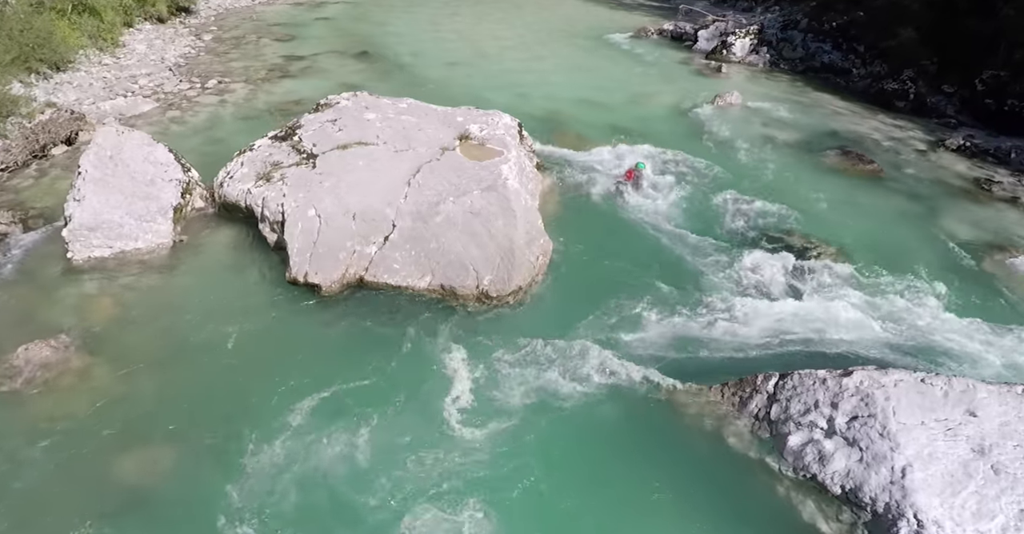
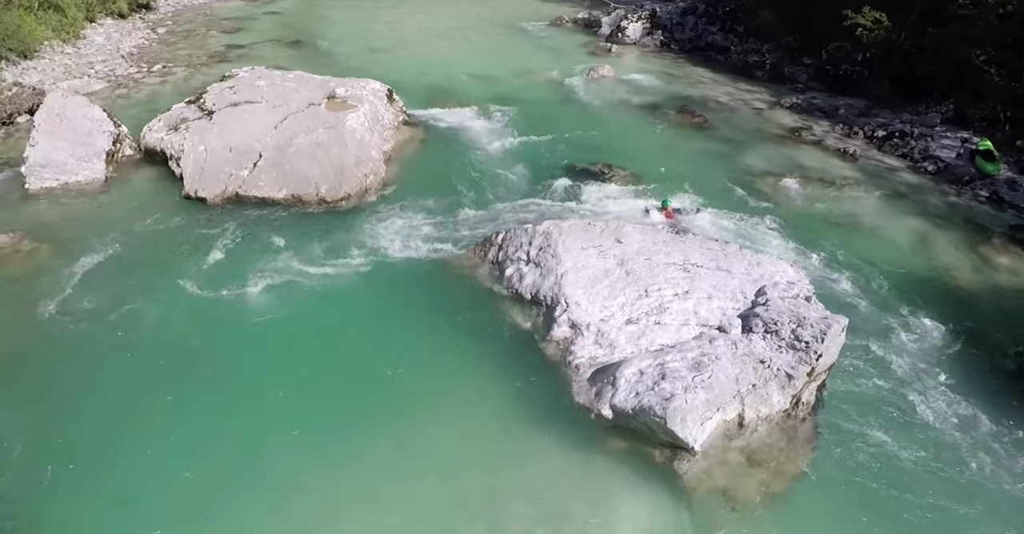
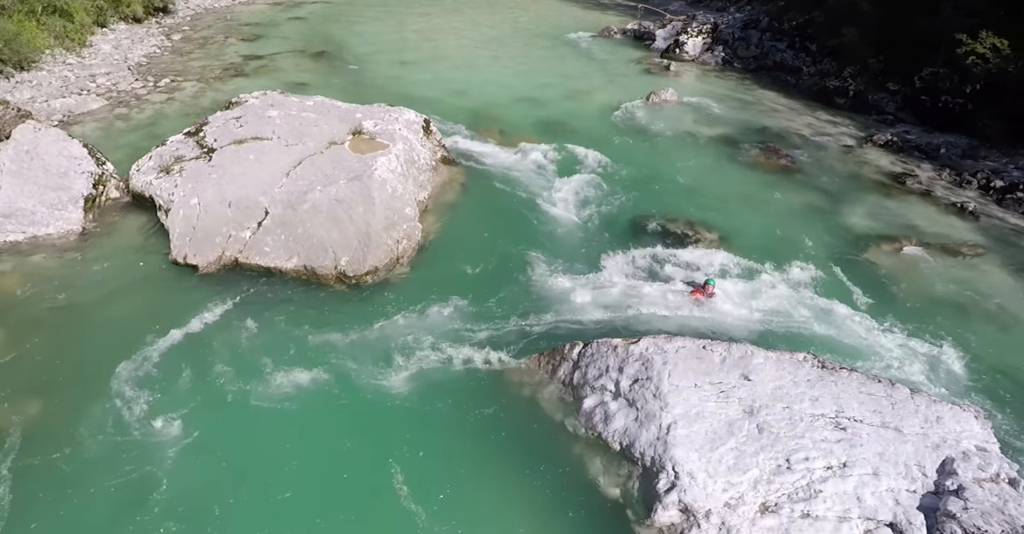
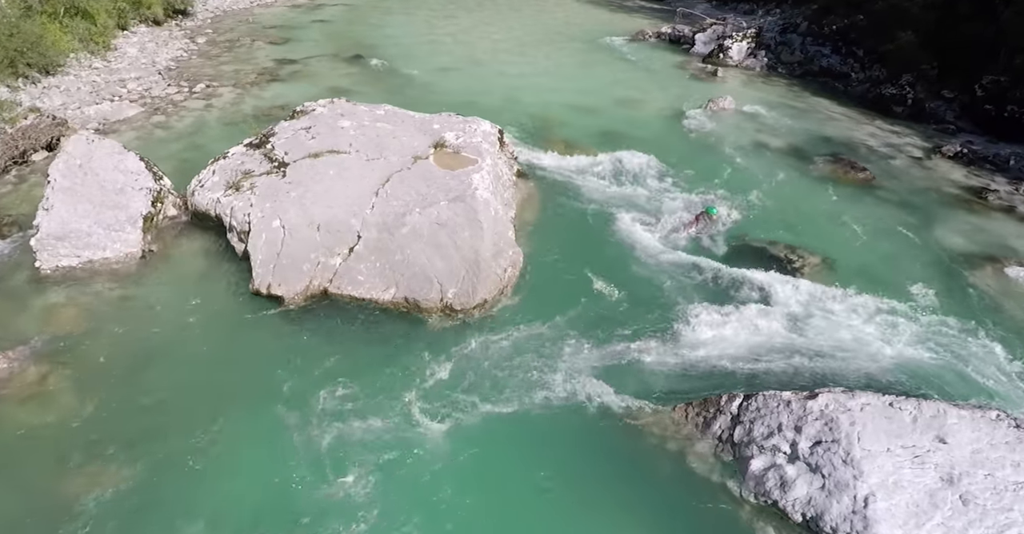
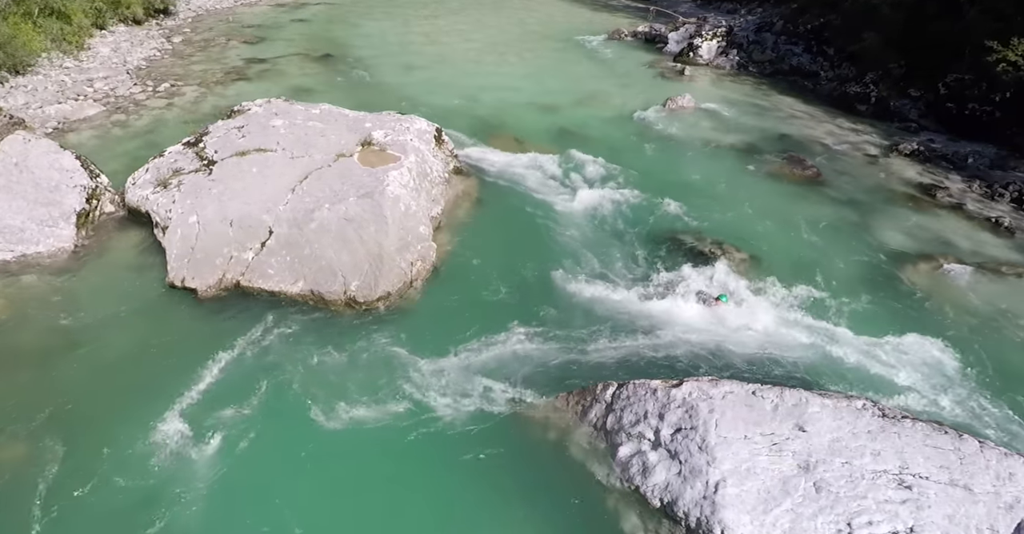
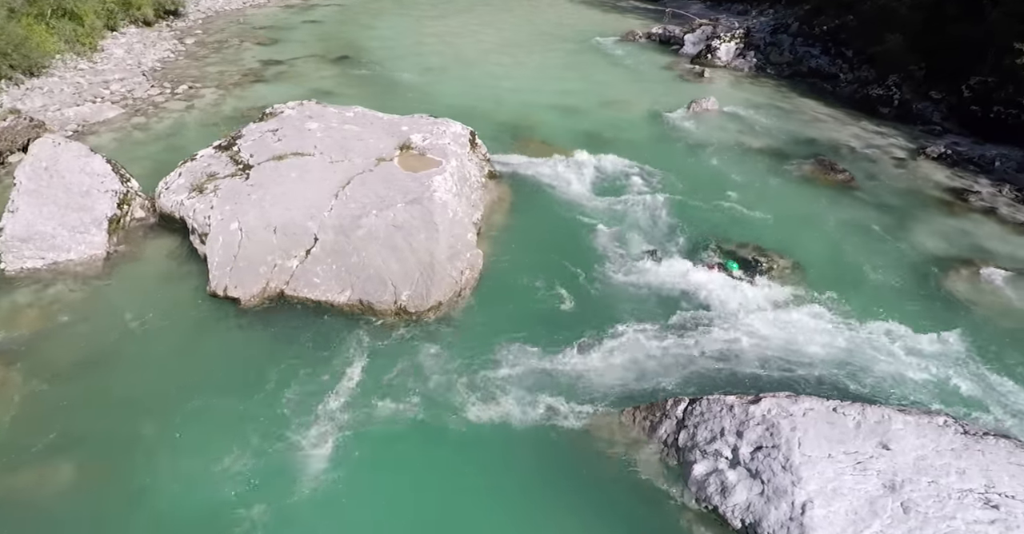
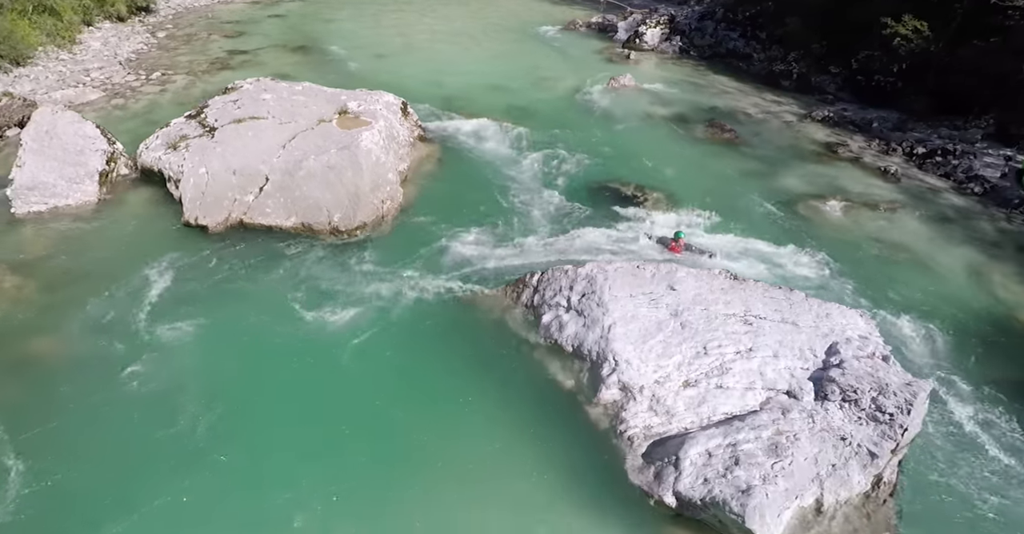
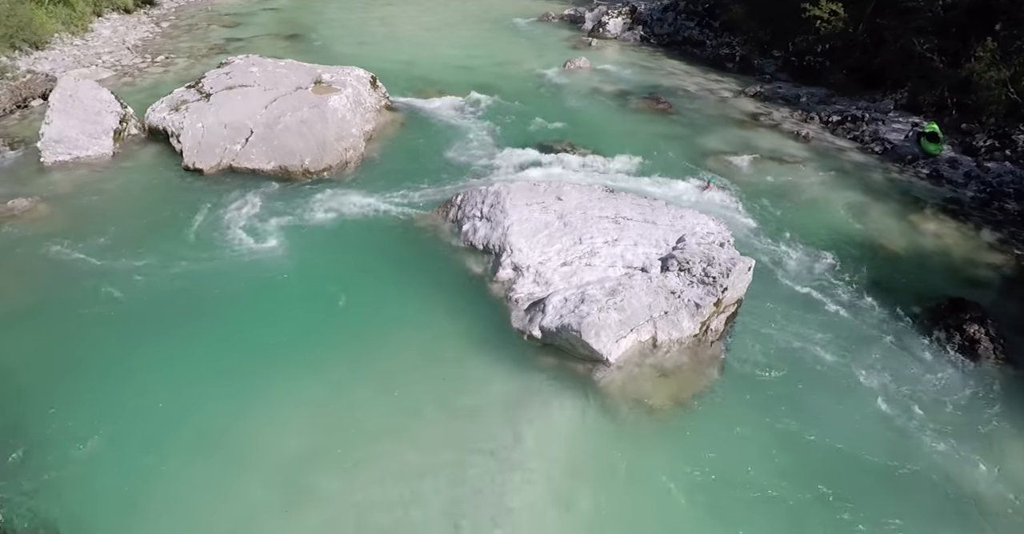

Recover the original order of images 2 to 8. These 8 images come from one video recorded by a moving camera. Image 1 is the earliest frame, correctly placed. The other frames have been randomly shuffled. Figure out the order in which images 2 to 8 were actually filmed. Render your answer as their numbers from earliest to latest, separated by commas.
4, 6, 5, 3, 7, 2, 8
